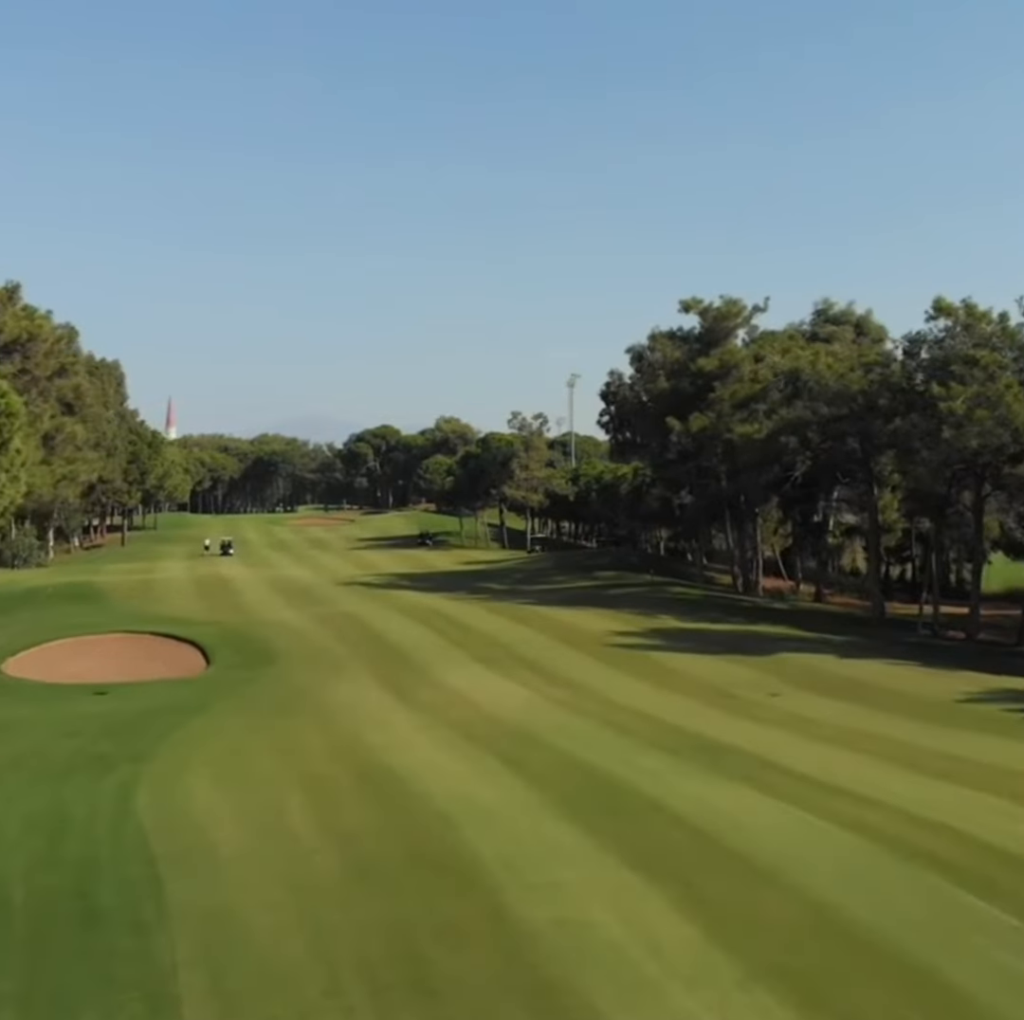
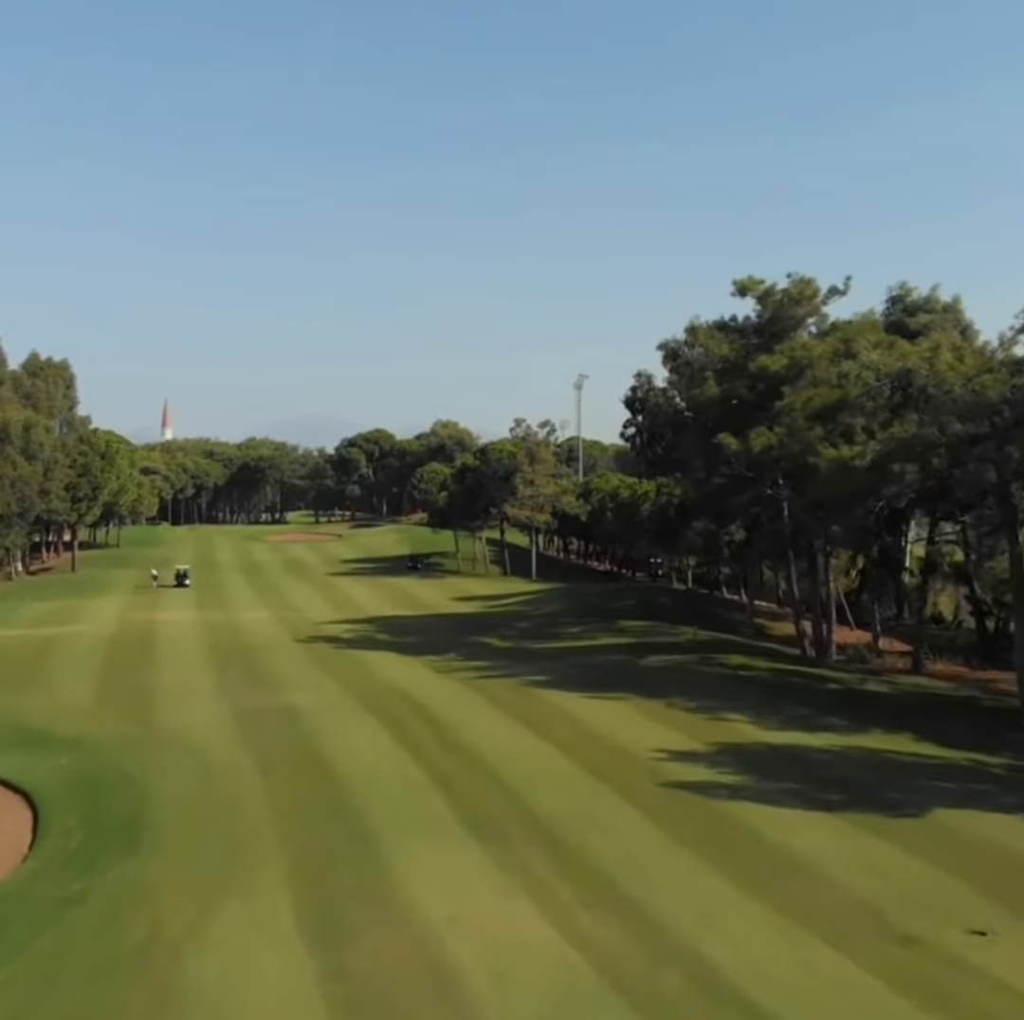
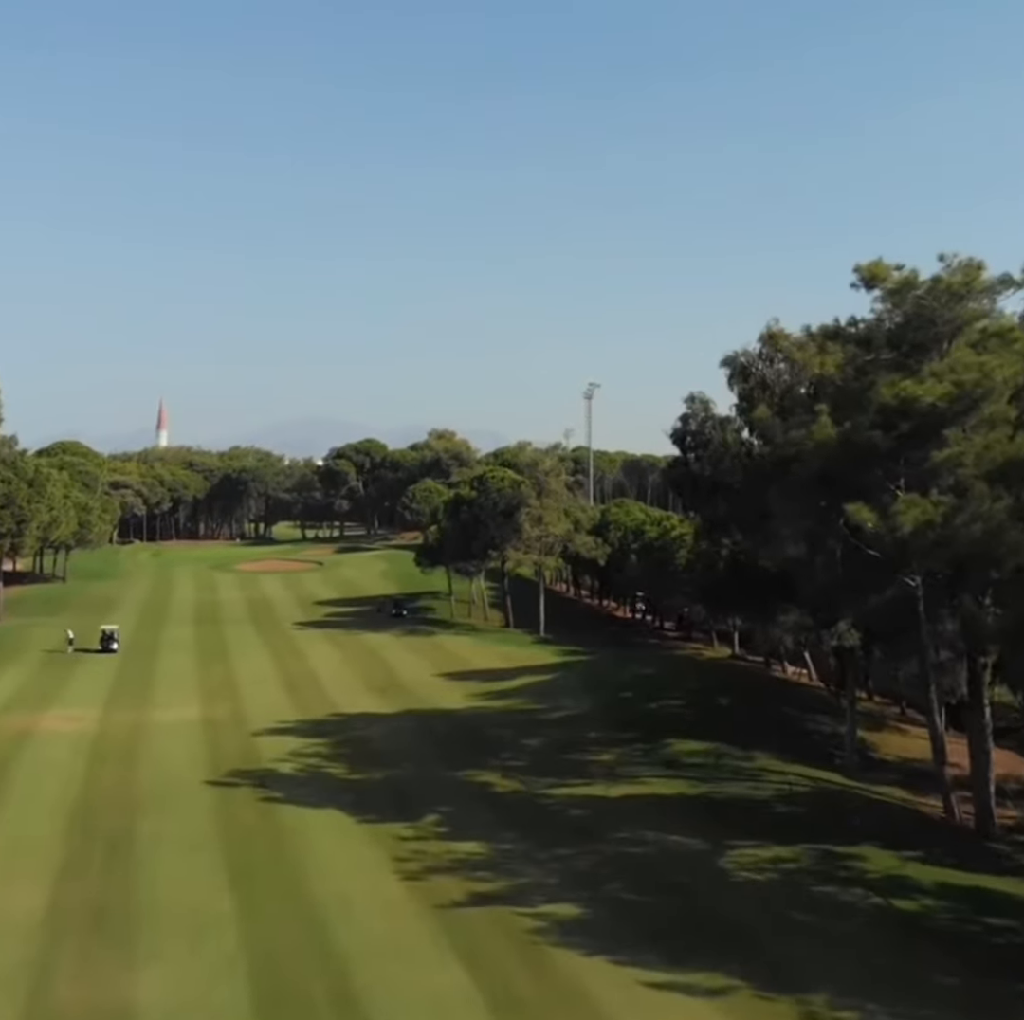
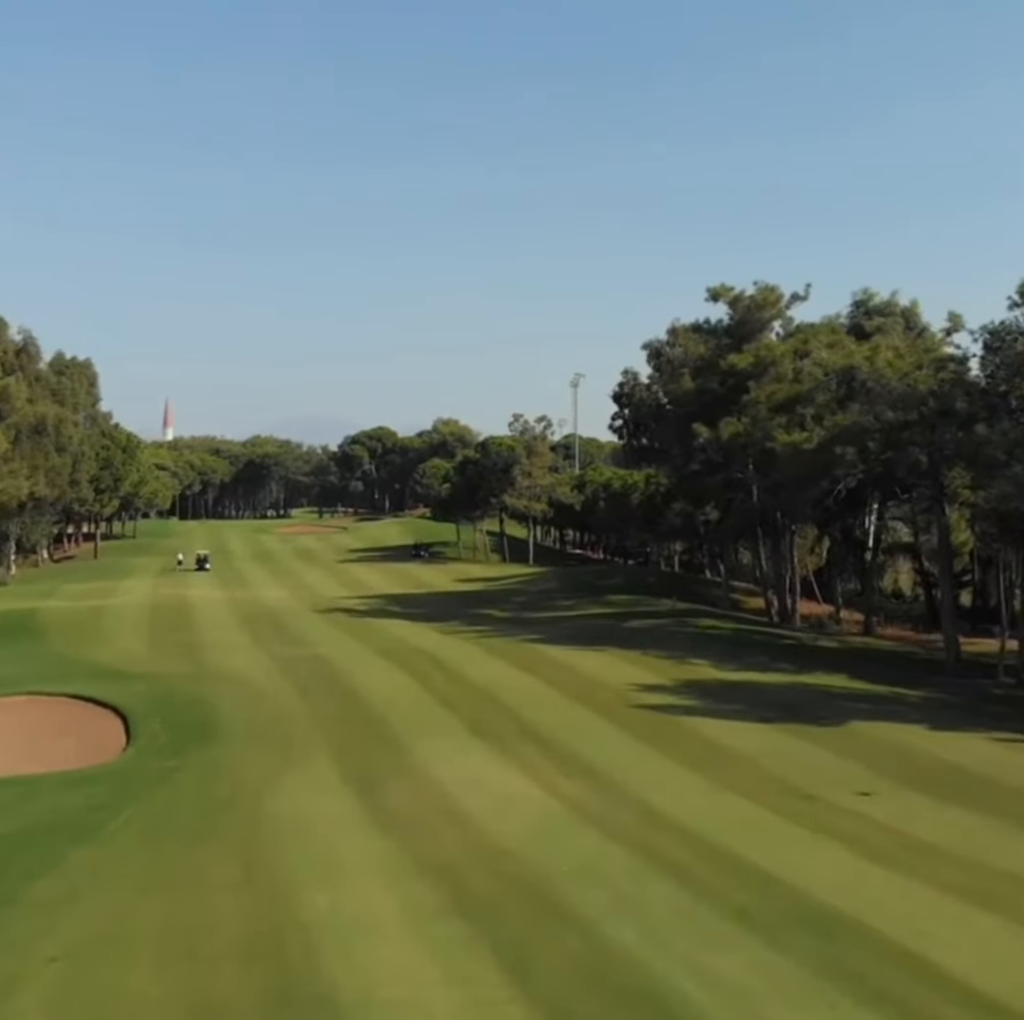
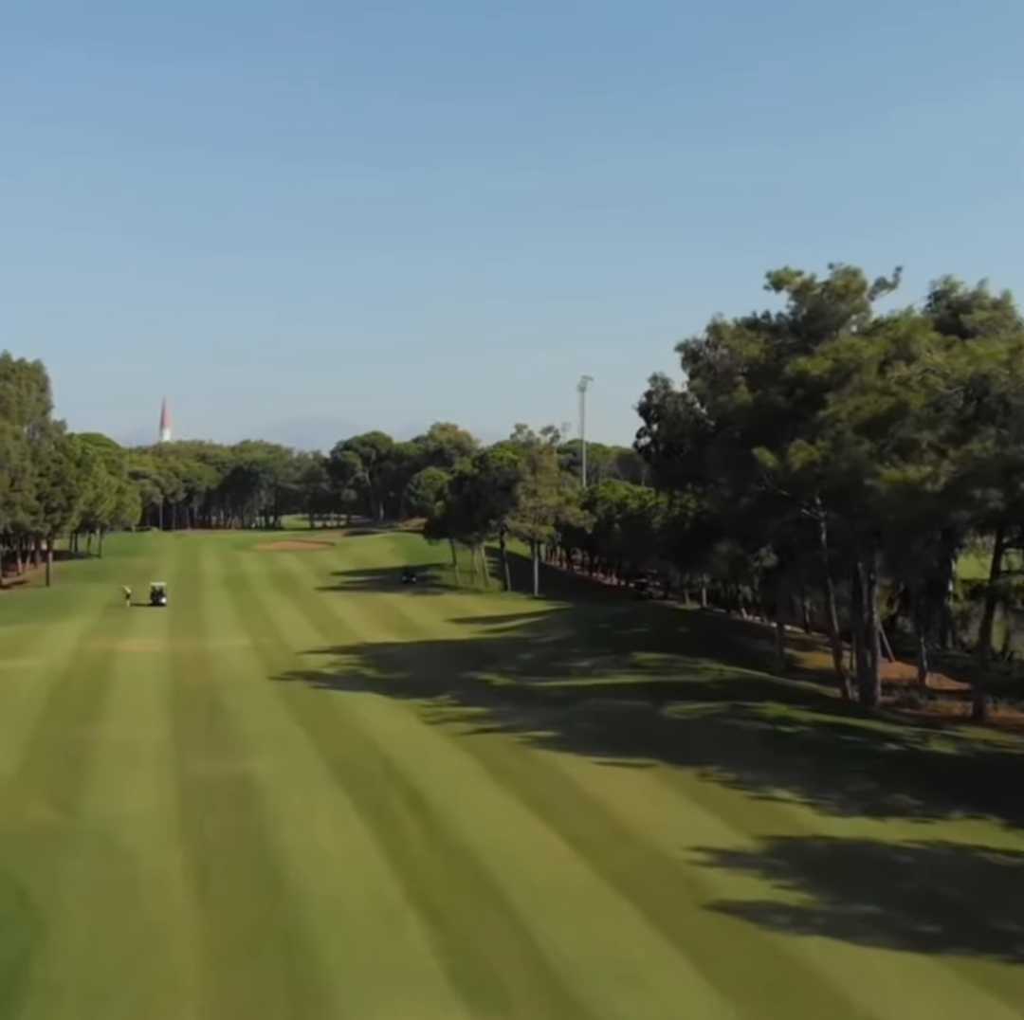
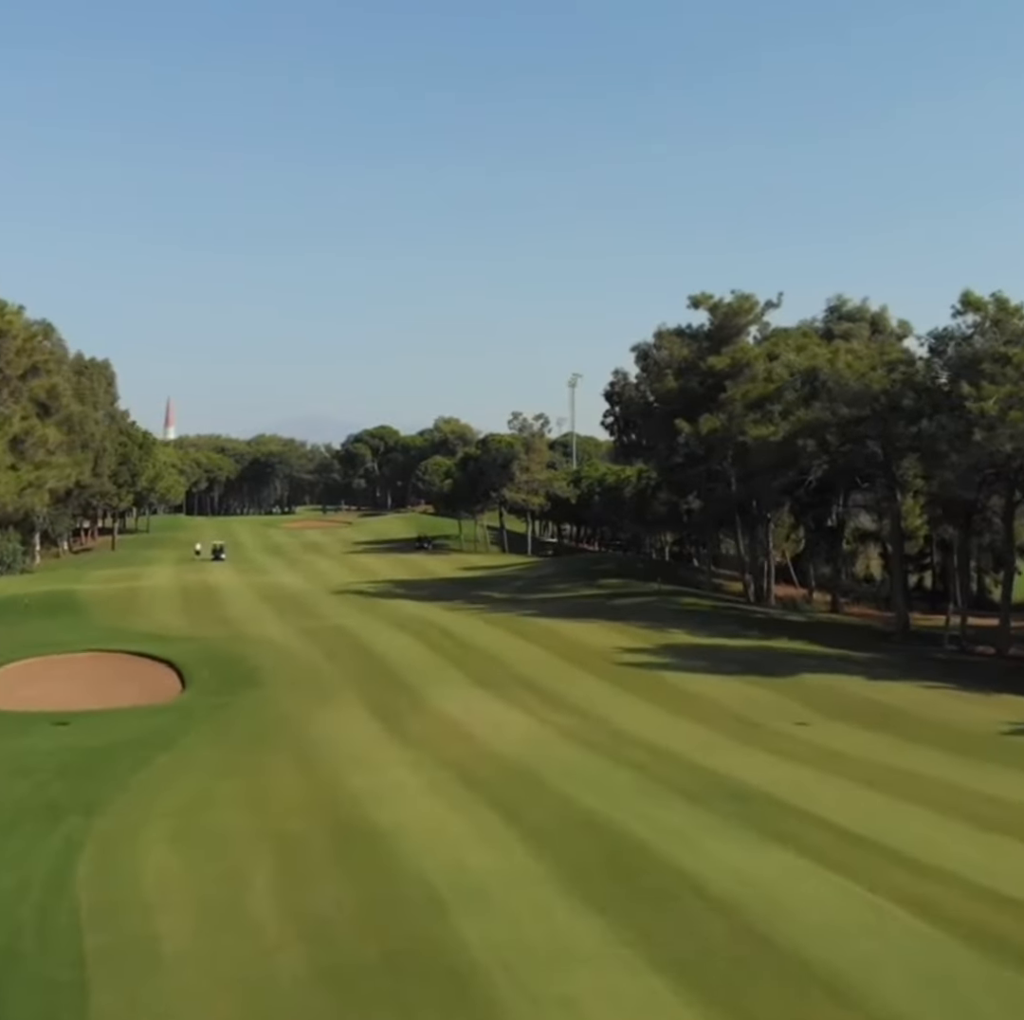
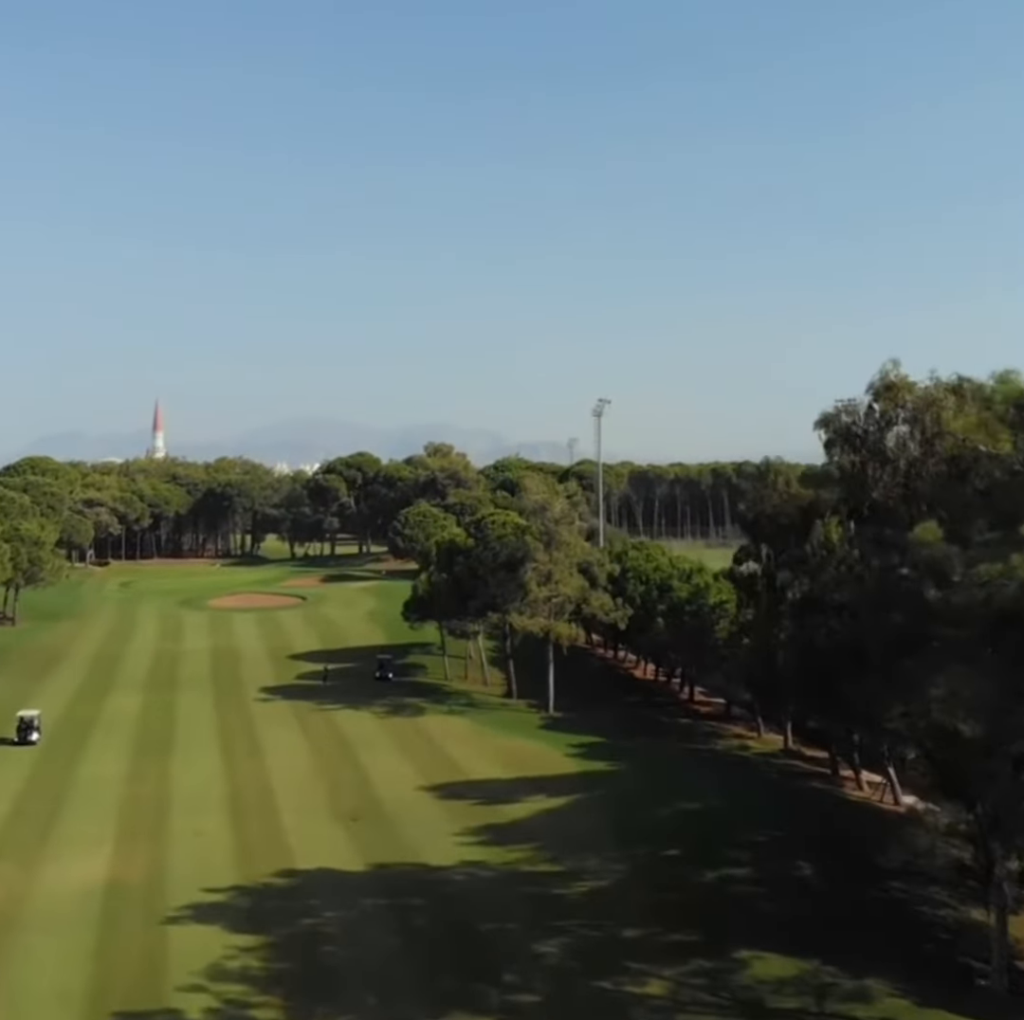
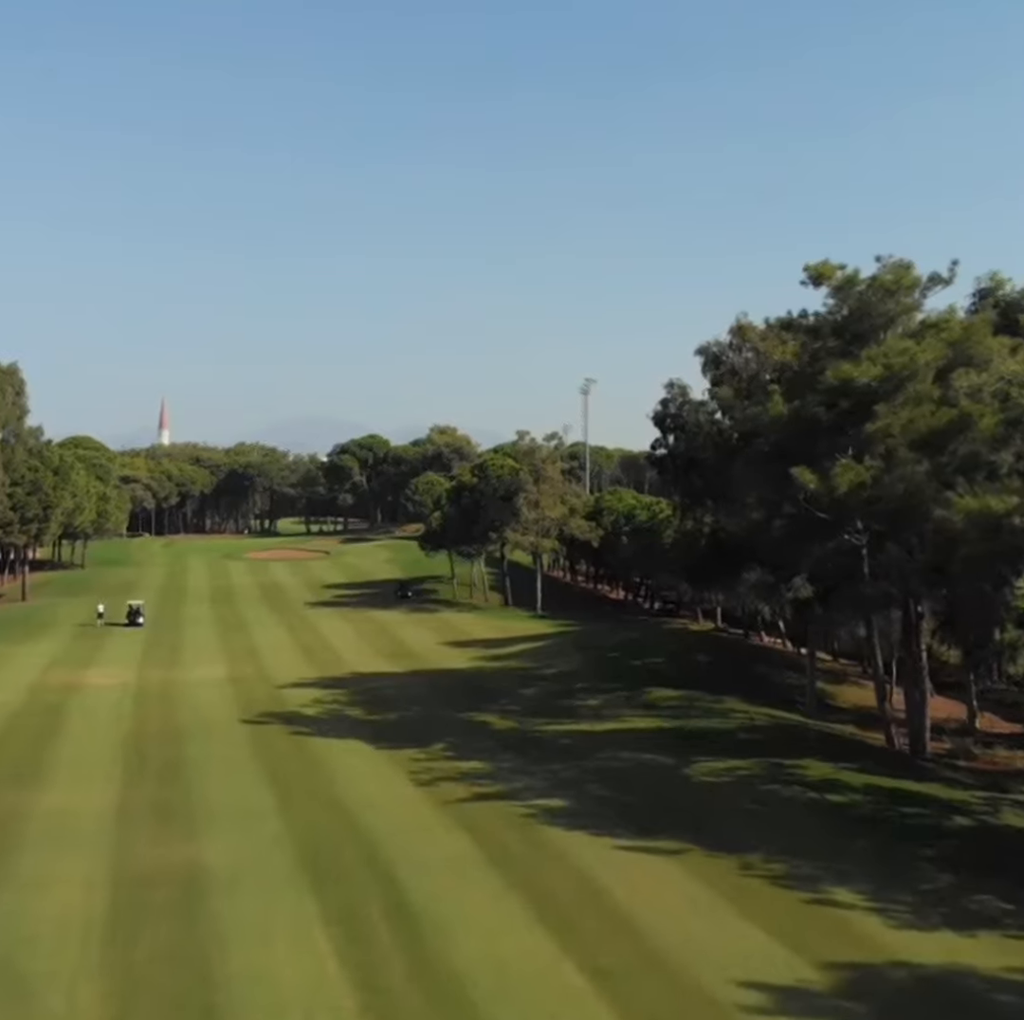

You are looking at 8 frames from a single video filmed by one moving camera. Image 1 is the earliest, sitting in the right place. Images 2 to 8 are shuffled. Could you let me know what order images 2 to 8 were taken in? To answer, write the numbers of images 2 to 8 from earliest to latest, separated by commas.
6, 4, 2, 5, 8, 3, 7
